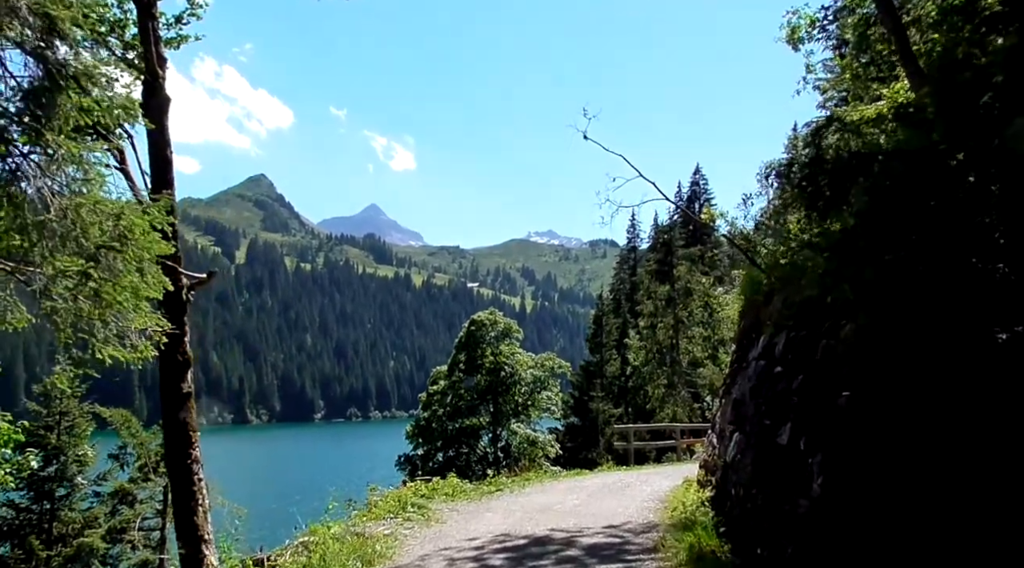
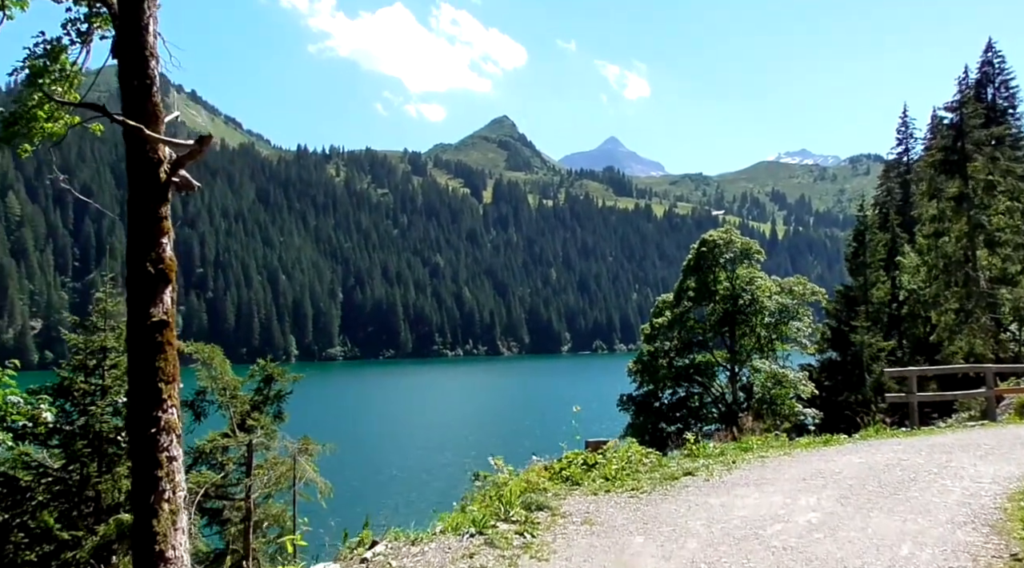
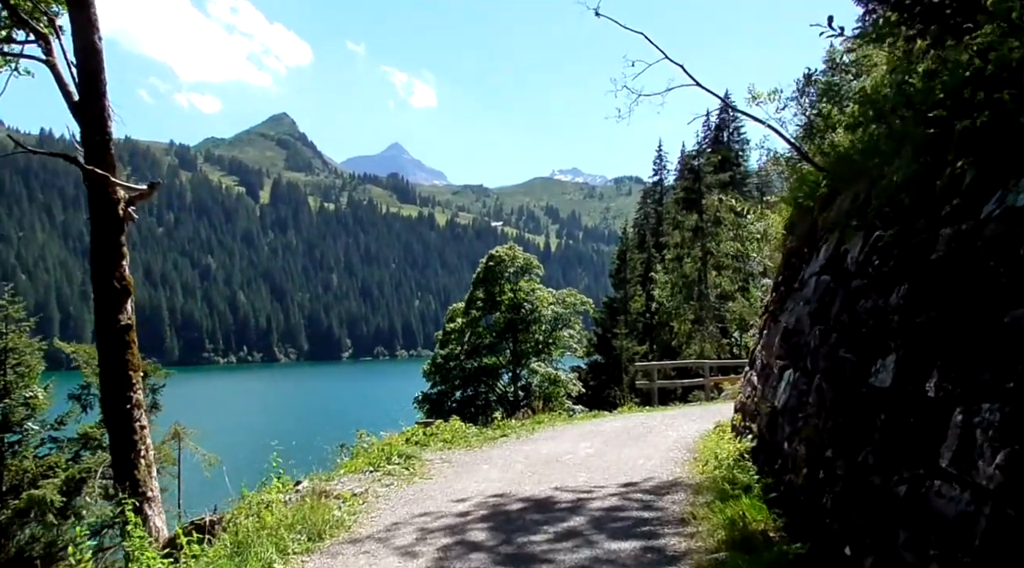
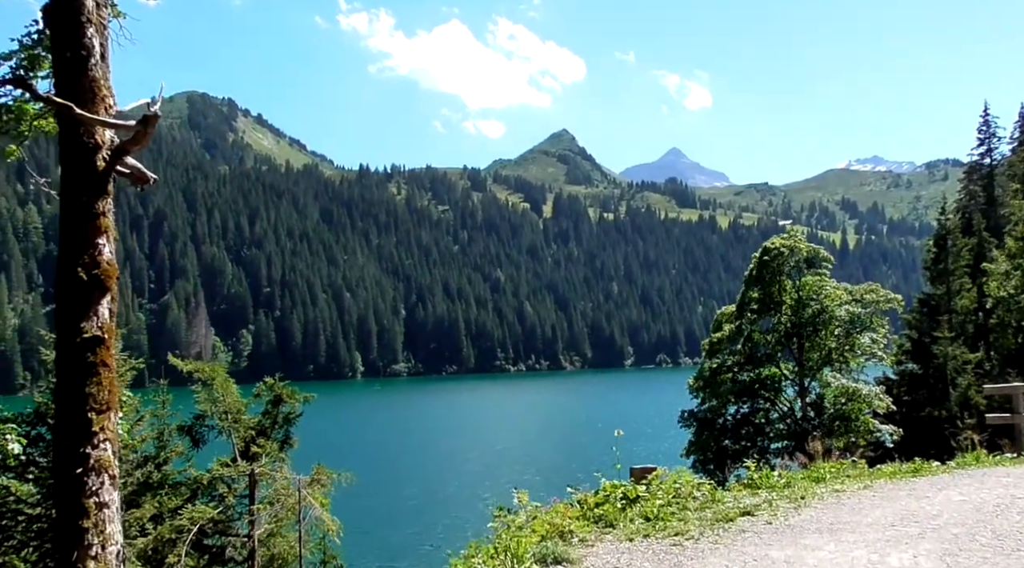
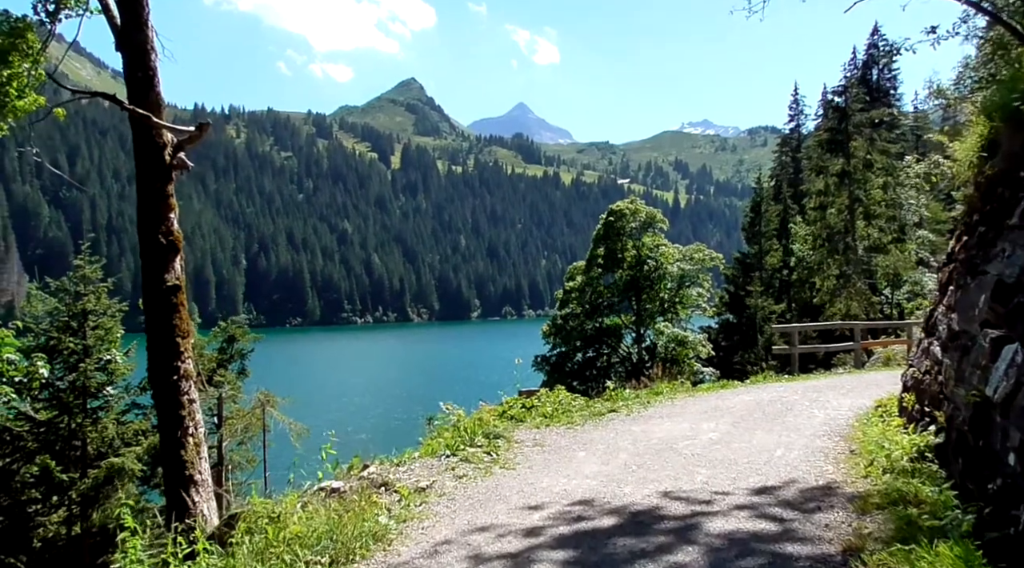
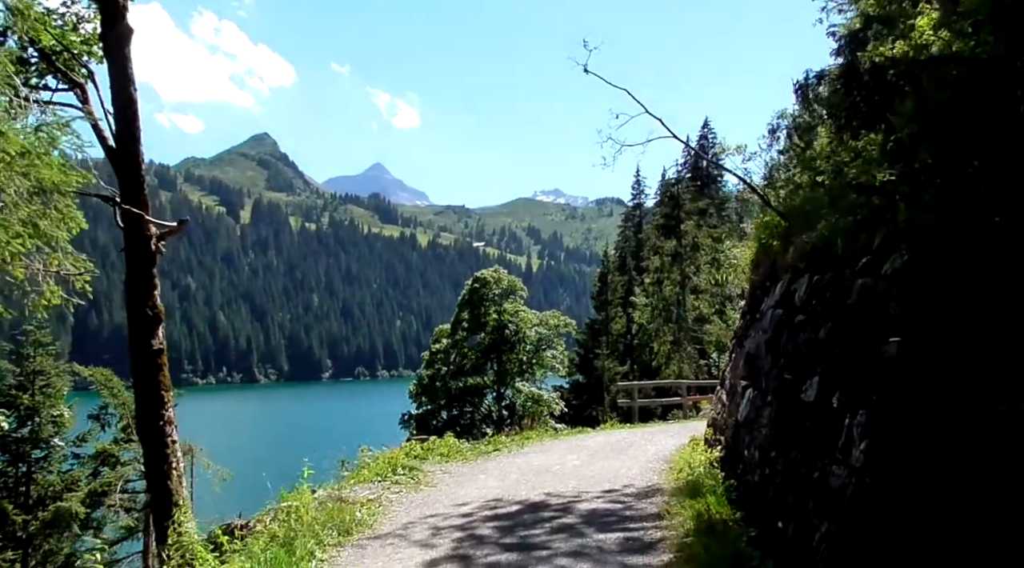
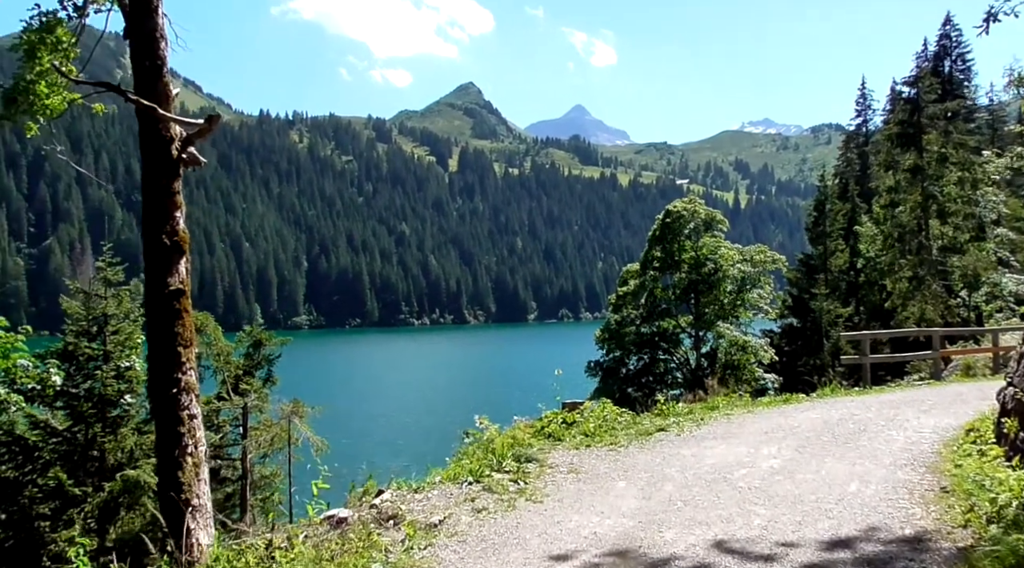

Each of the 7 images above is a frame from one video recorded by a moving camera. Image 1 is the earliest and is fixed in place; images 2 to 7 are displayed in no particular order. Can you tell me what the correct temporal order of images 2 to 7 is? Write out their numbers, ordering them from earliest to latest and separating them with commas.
6, 3, 5, 7, 2, 4
